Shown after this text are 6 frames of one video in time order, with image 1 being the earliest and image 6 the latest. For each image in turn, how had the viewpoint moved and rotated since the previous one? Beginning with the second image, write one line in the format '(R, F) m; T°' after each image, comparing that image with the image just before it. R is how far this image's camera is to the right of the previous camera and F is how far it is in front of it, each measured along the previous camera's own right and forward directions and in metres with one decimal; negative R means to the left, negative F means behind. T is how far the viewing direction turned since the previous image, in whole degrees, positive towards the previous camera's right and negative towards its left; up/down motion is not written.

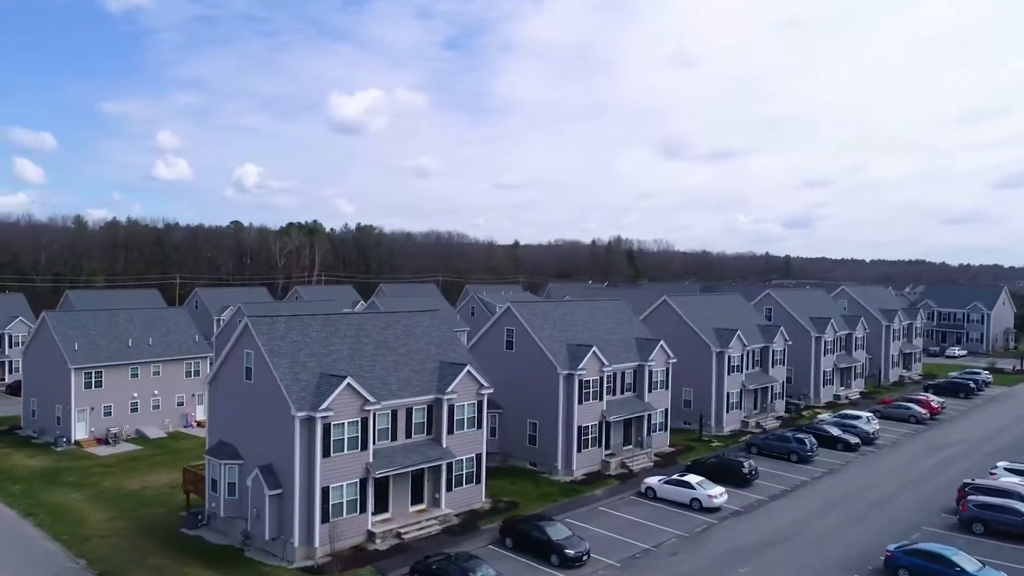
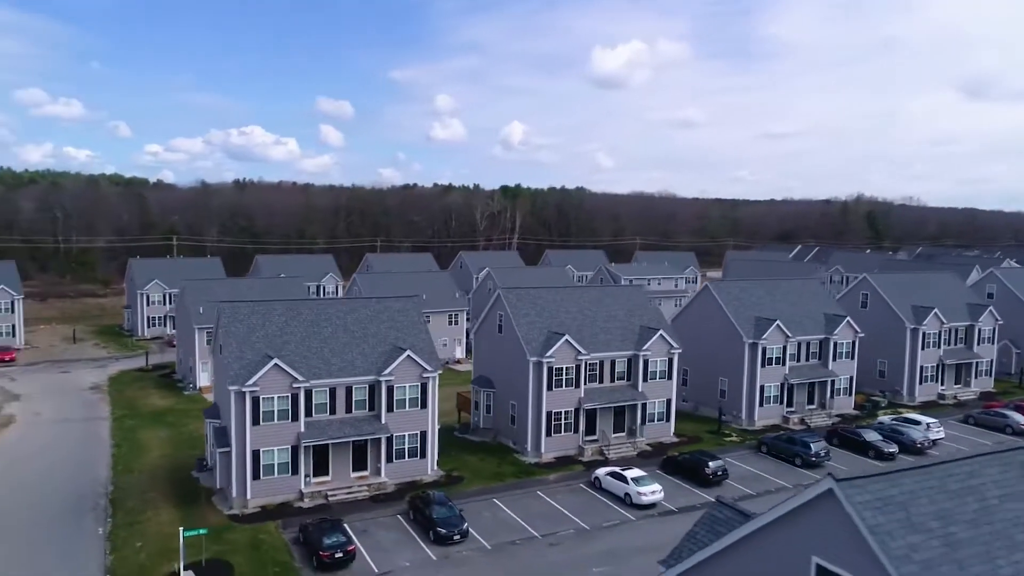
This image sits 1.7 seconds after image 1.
(+12.1, +0.5) m; -19°
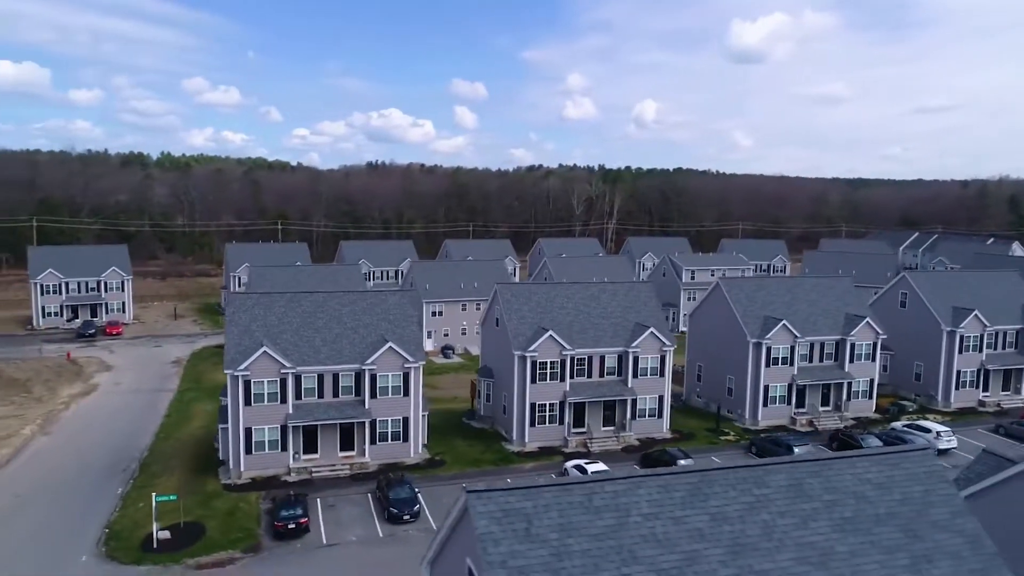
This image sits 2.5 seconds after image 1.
(+6.4, -1.0) m; -9°
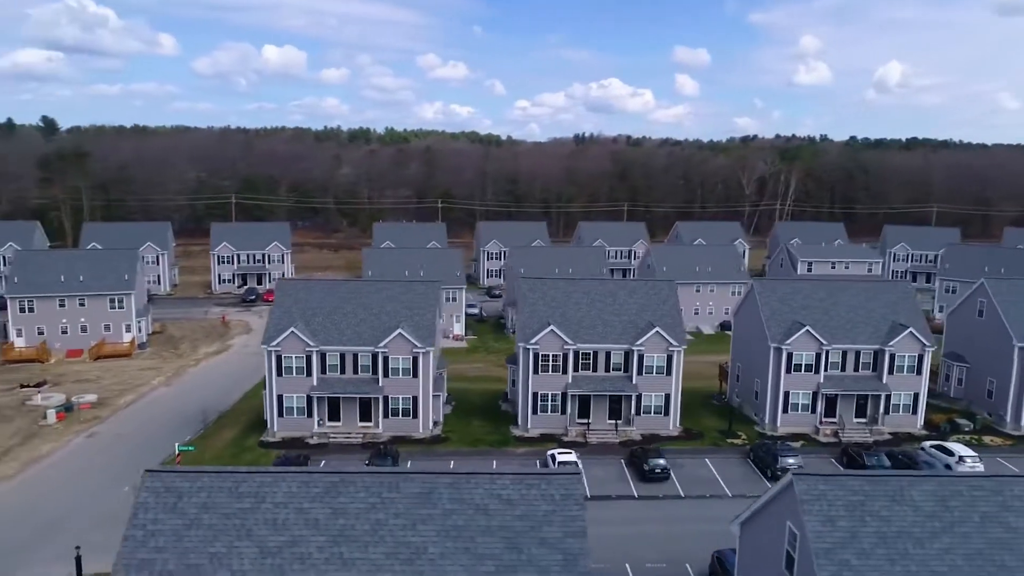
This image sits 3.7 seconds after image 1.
(+9.7, -1.1) m; -15°
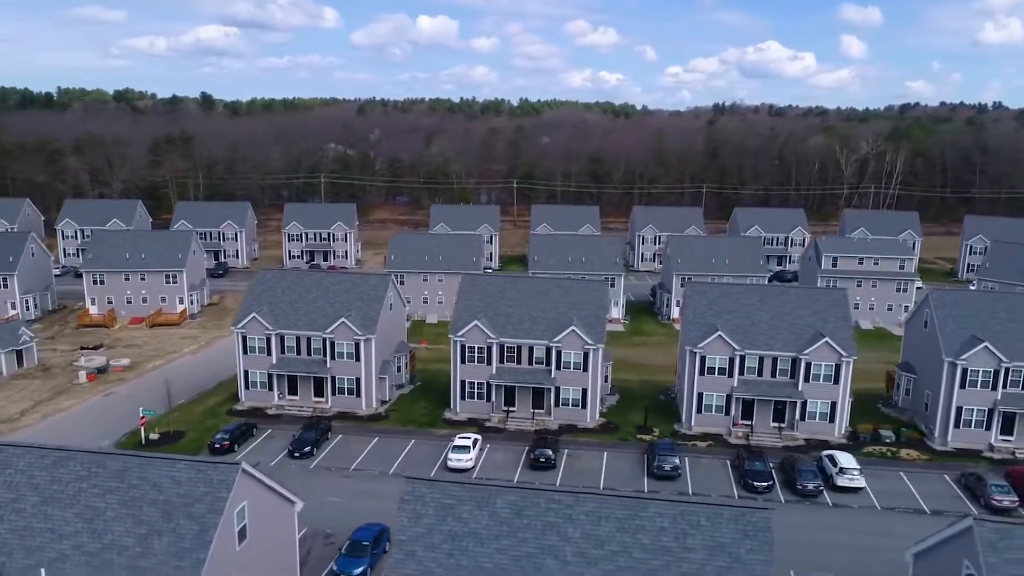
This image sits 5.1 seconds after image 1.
(+10.9, -2.2) m; -10°
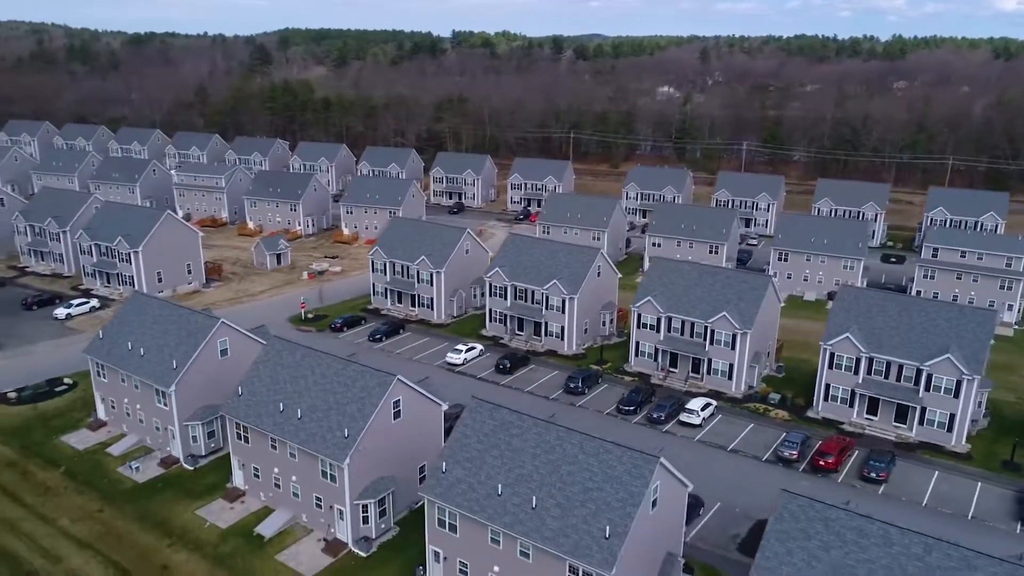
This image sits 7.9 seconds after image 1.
(+23.9, -10.8) m; -25°
